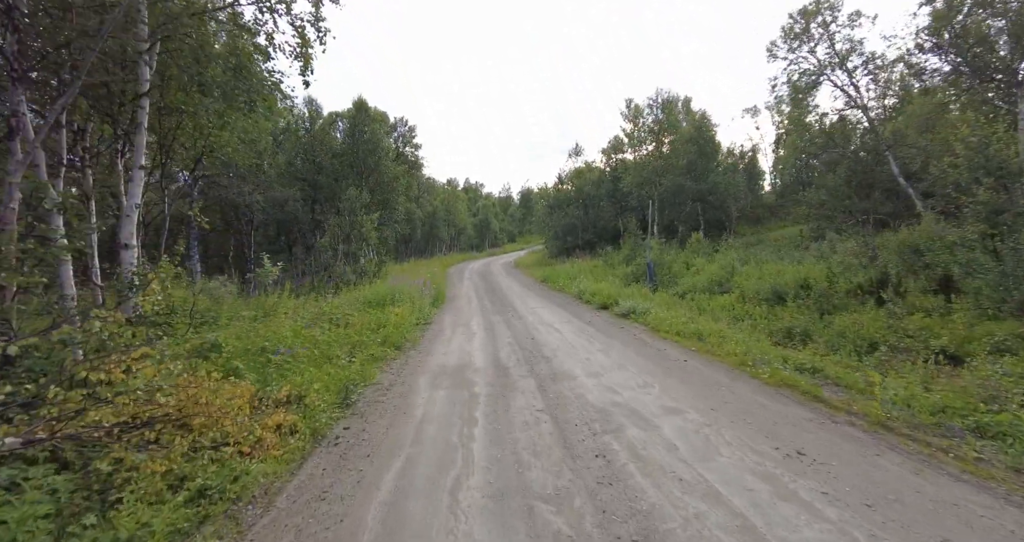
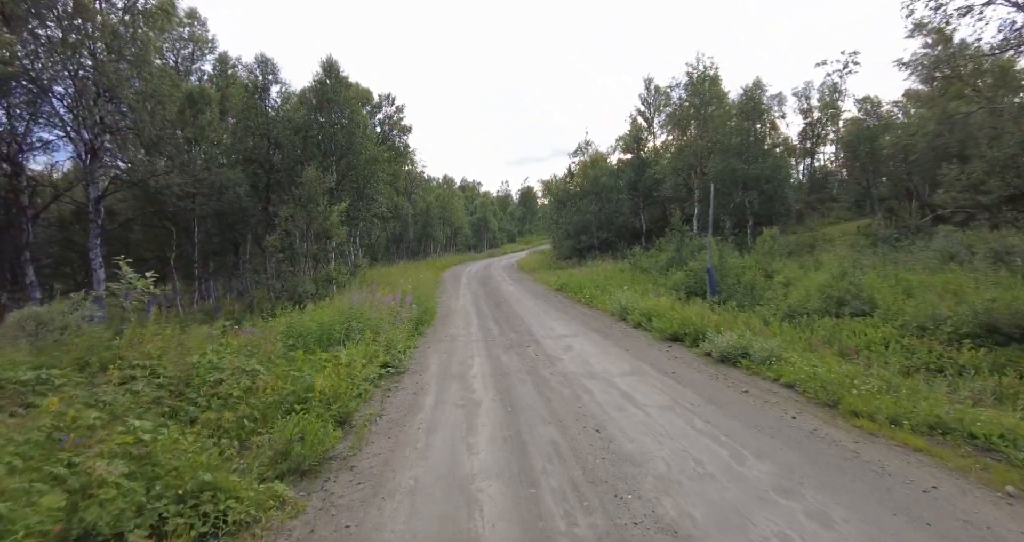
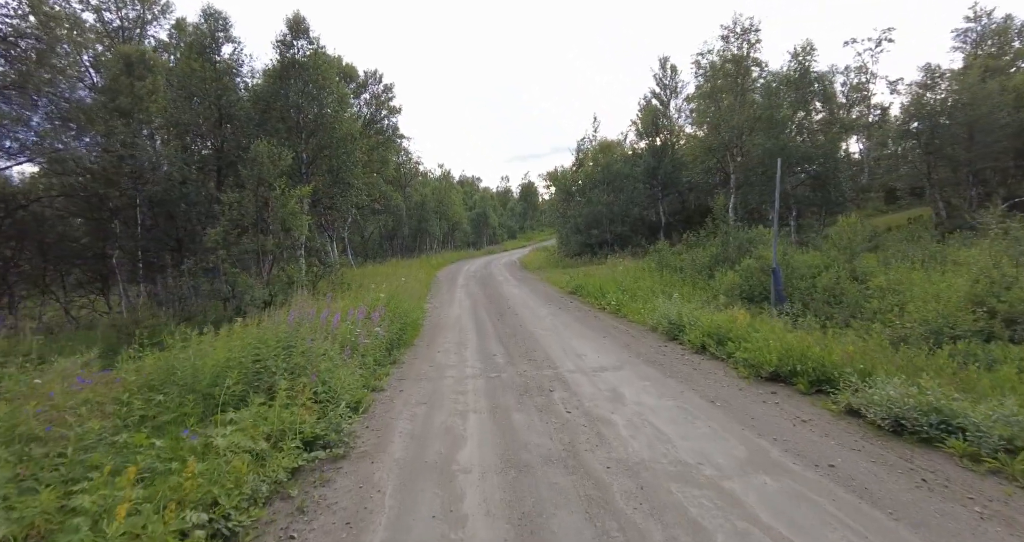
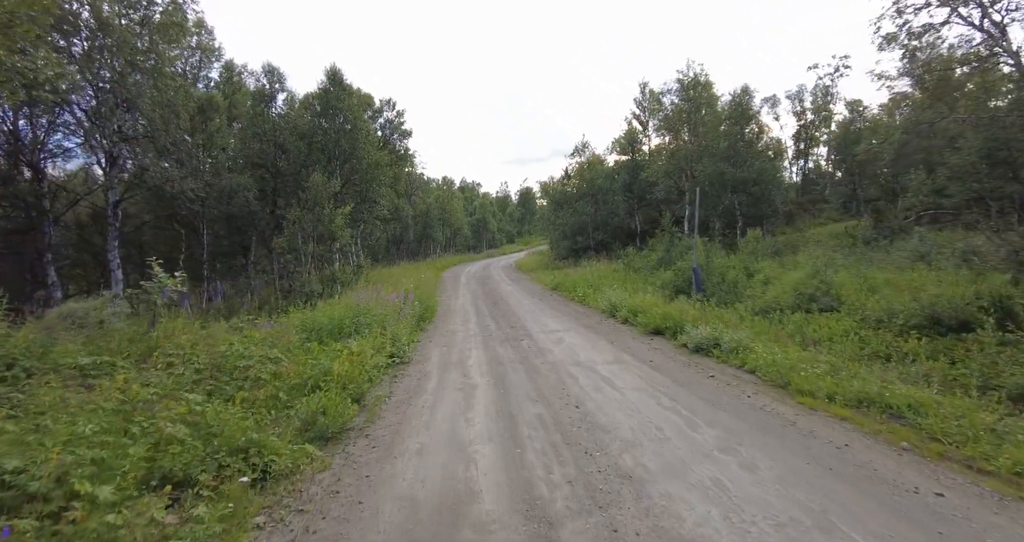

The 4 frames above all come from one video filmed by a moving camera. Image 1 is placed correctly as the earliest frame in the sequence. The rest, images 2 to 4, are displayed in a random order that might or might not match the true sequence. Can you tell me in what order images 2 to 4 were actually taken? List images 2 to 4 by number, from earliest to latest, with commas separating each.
4, 2, 3
